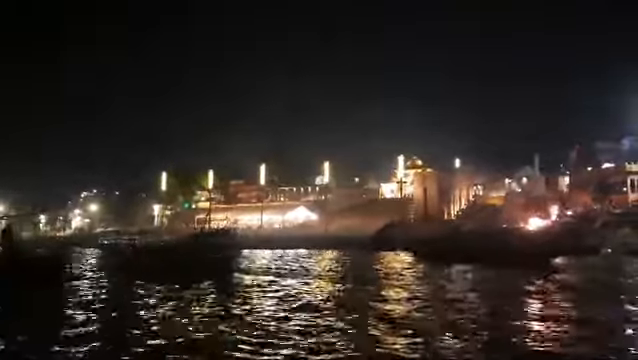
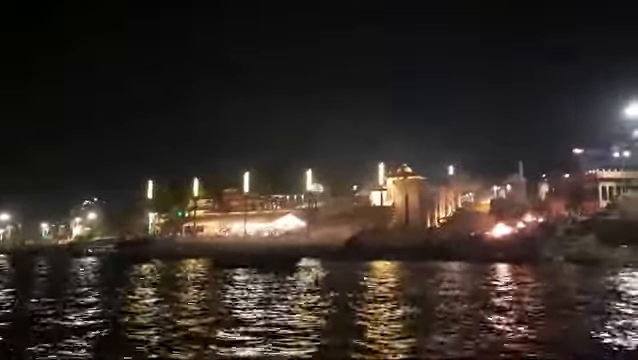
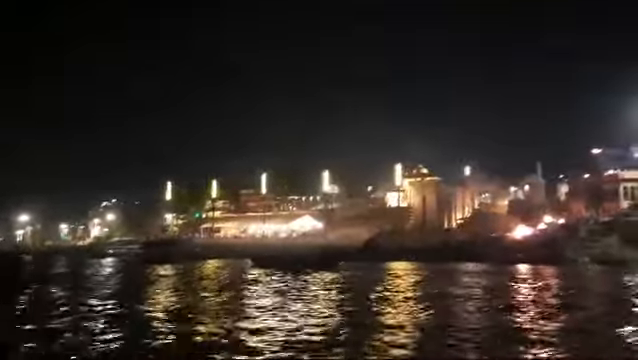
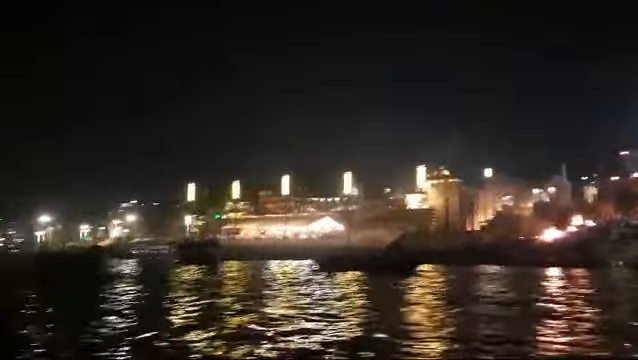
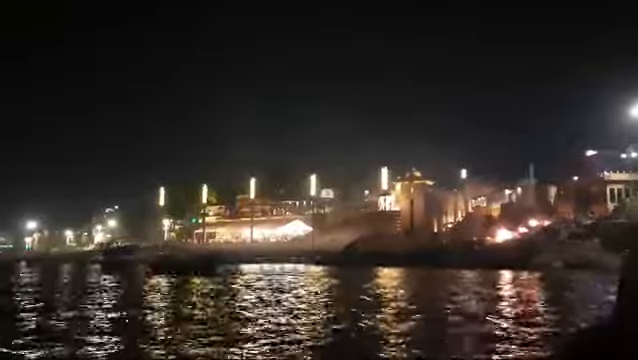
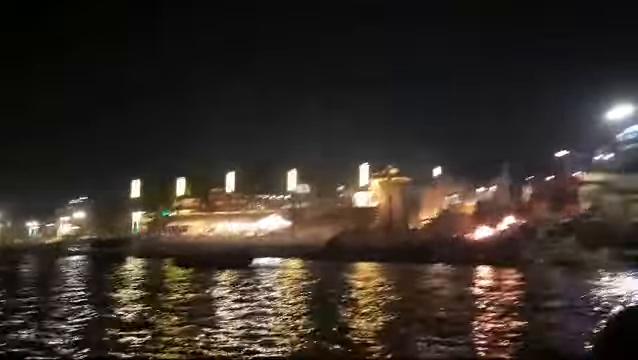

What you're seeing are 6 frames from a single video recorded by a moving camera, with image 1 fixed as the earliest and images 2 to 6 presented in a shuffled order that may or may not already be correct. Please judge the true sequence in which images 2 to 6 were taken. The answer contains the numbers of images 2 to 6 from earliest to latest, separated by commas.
4, 3, 2, 6, 5
